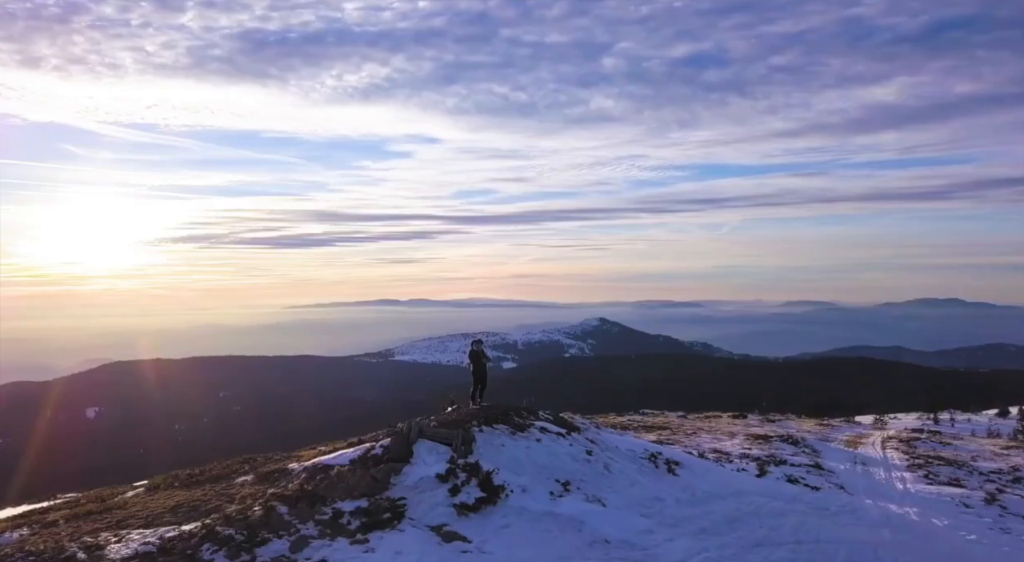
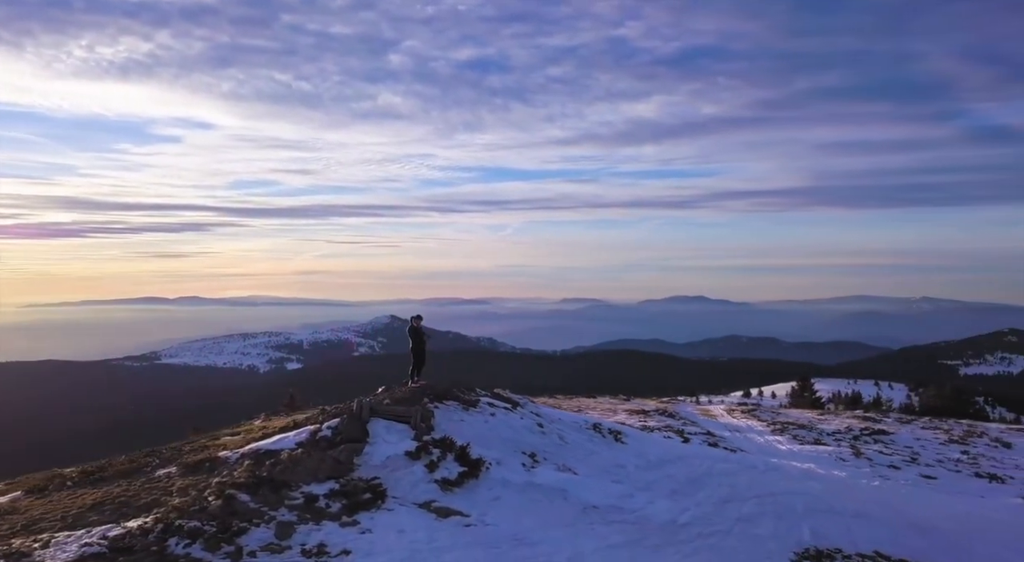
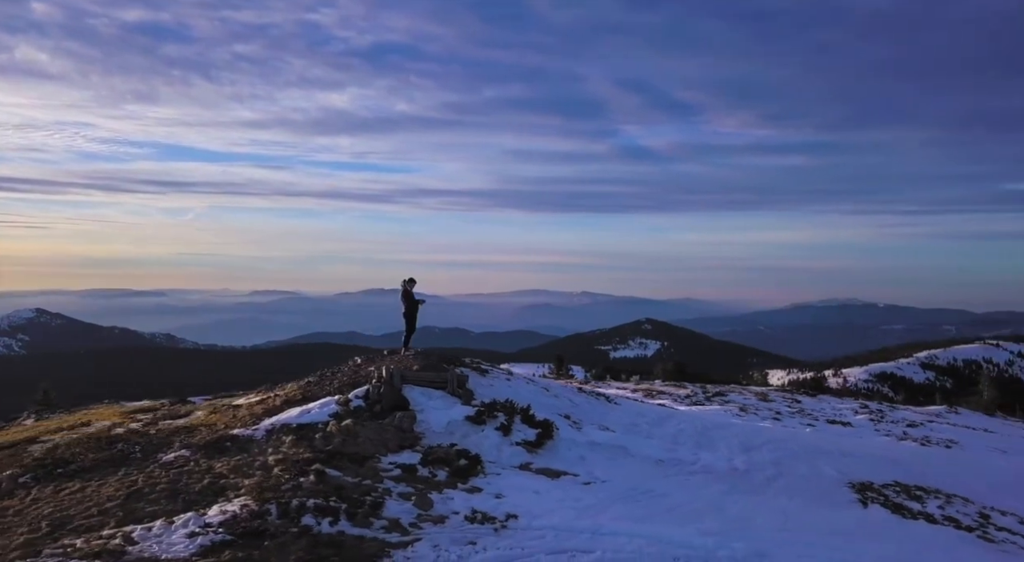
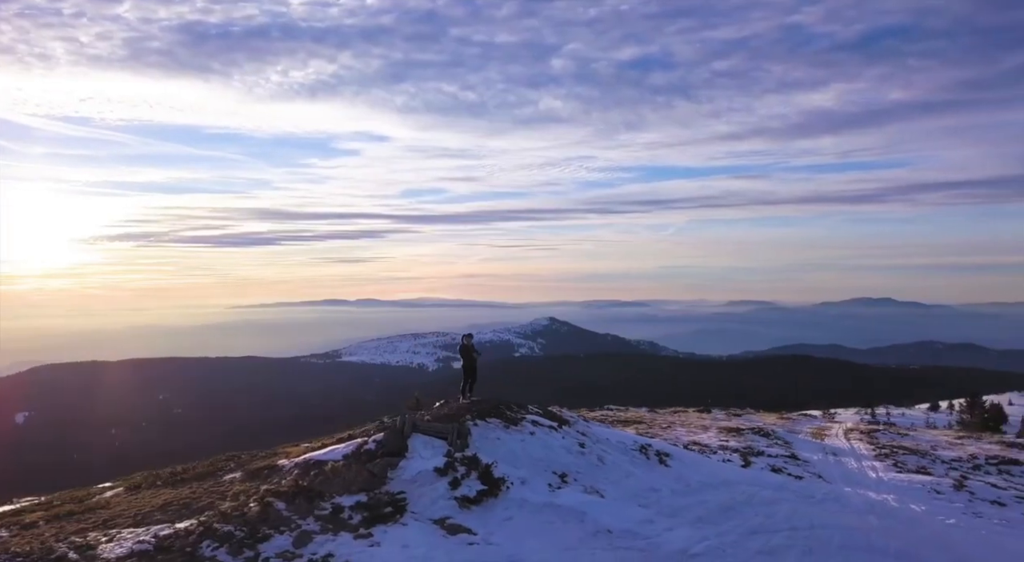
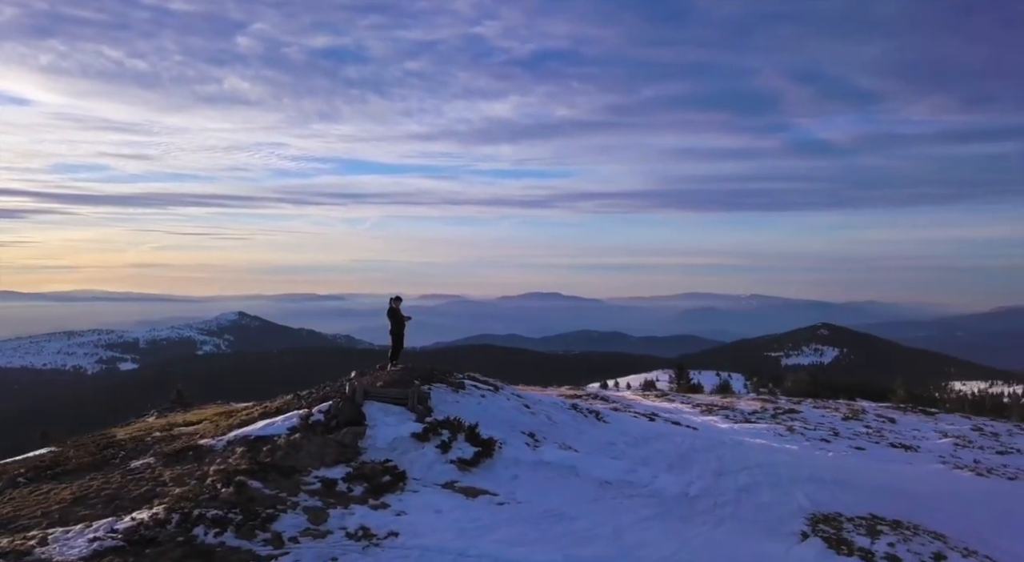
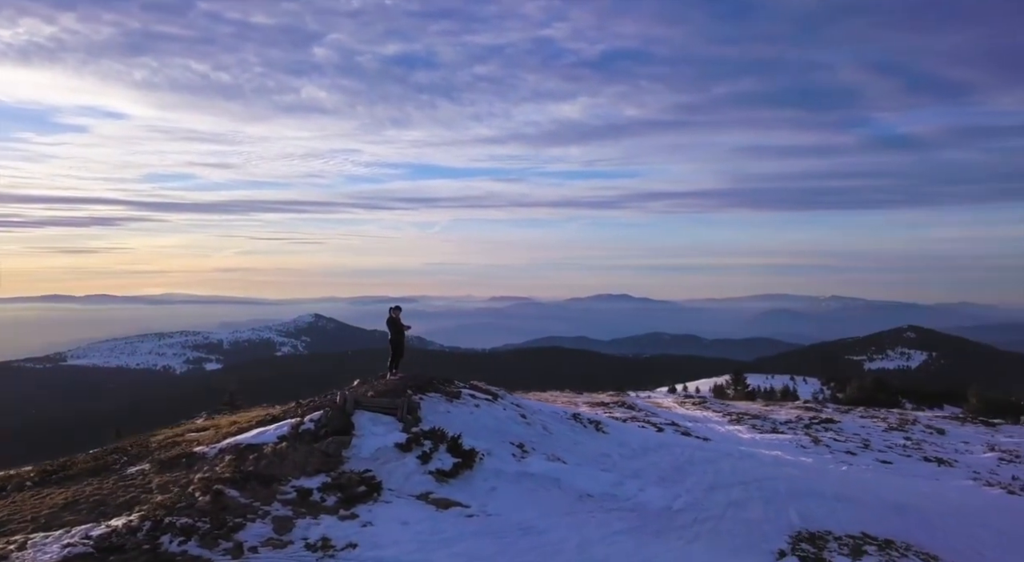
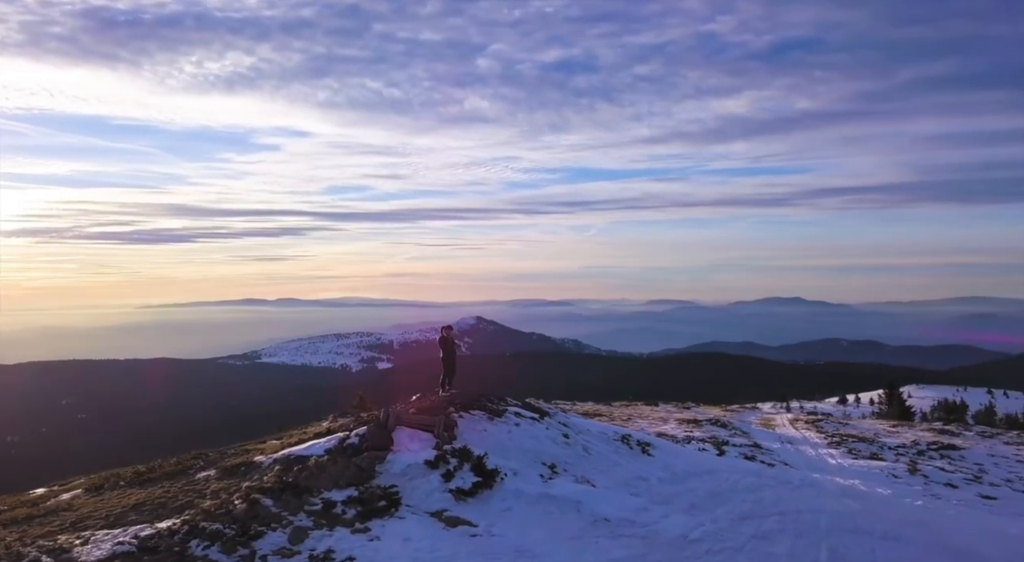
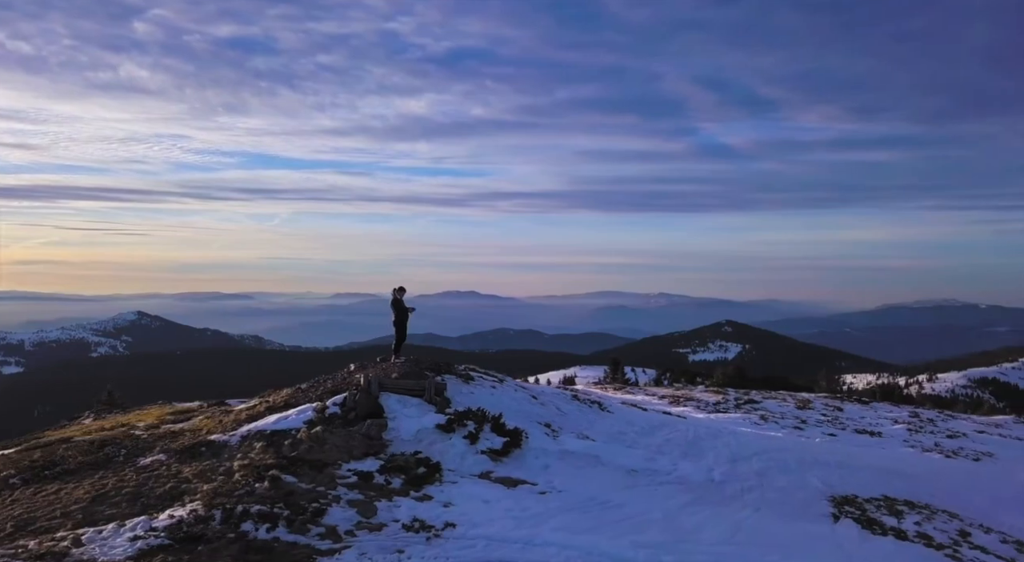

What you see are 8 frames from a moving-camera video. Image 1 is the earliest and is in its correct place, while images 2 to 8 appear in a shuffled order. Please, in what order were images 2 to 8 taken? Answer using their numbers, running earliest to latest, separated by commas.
4, 7, 2, 6, 5, 8, 3
